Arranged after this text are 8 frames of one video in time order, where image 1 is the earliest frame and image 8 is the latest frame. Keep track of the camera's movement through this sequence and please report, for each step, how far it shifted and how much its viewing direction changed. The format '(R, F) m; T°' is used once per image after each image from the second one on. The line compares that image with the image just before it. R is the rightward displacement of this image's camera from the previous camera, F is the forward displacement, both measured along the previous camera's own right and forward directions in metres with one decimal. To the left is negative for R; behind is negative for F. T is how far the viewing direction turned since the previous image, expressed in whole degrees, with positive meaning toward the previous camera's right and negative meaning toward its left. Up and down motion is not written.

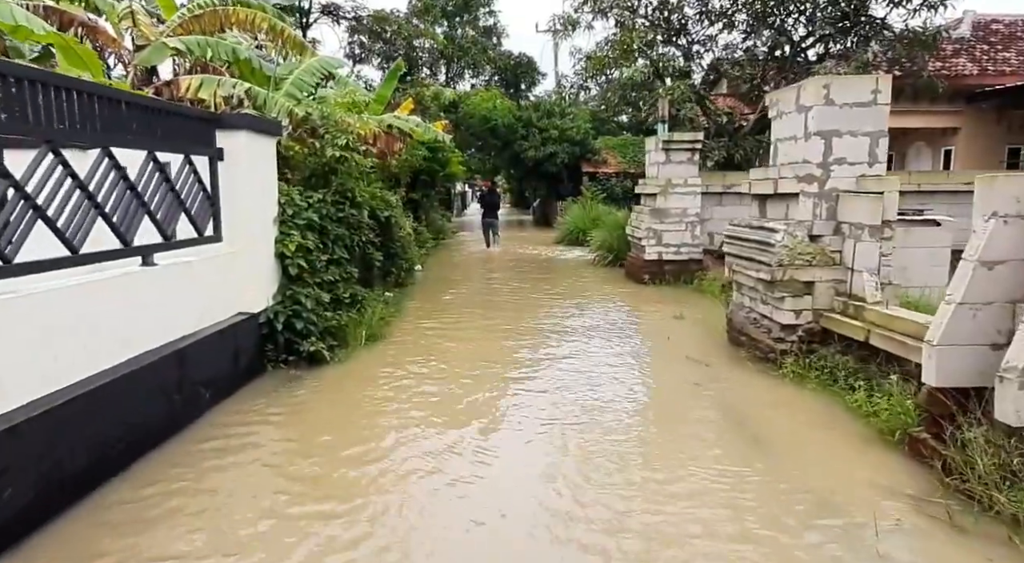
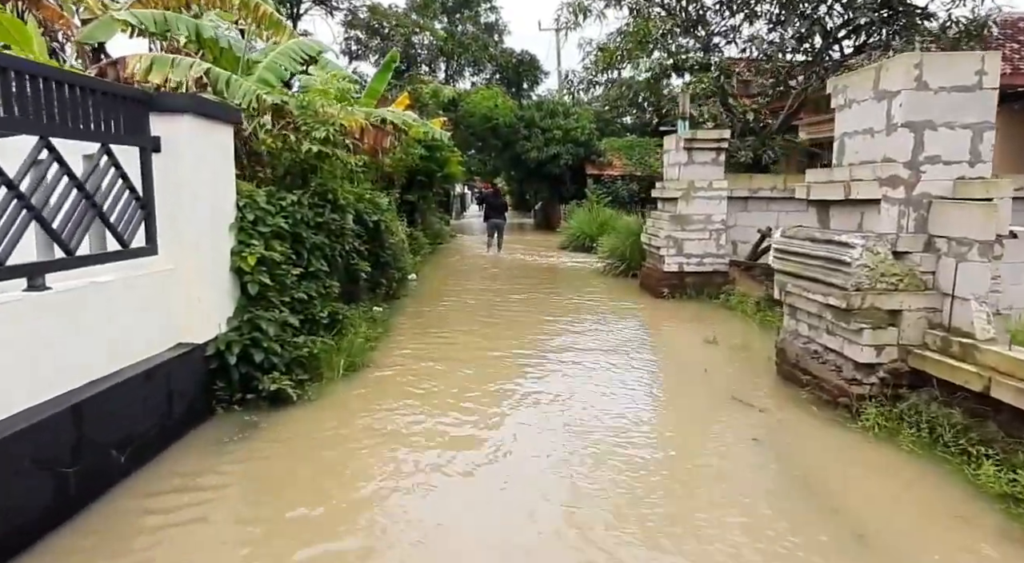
(-0.1, +1.1) m; 0°
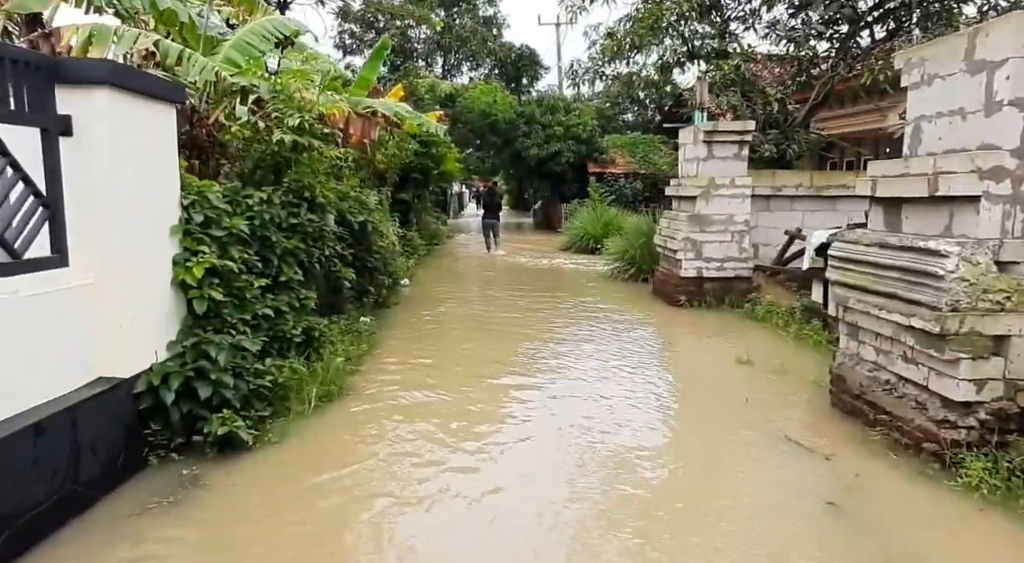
(0.0, +0.9) m; 0°
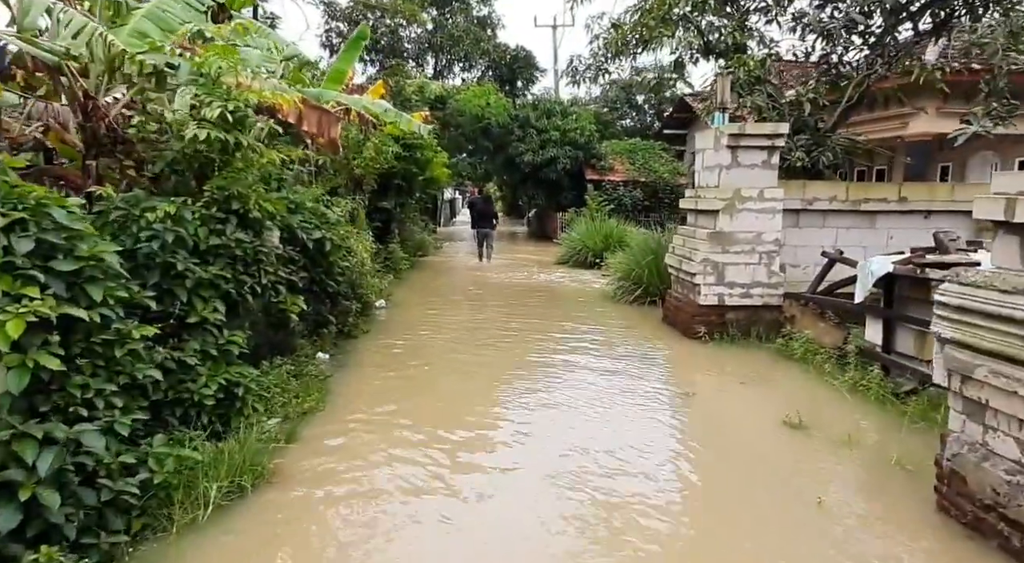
(0.0, +1.3) m; +1°
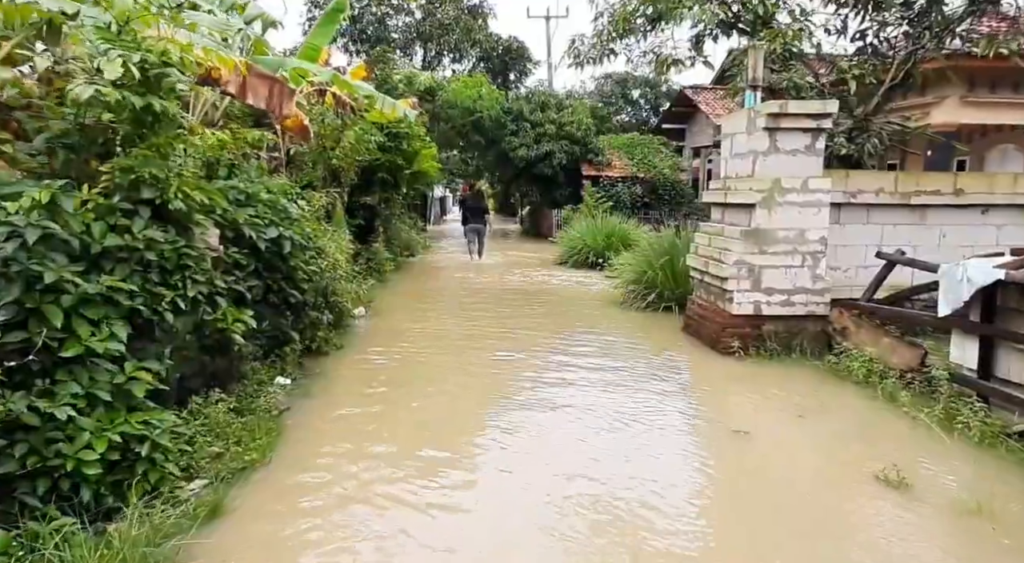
(-0.1, +1.2) m; +1°
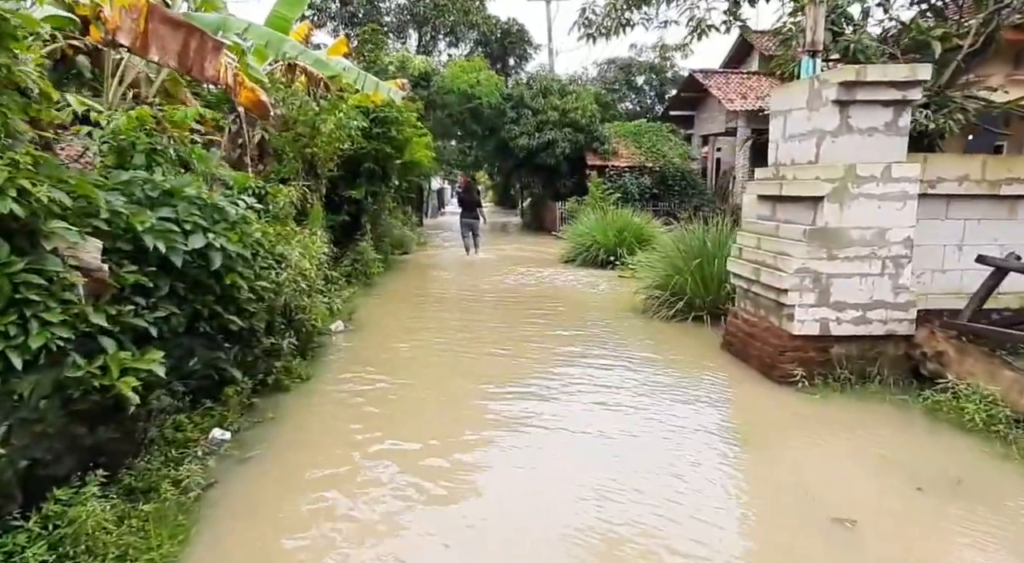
(0.0, +1.3) m; 0°
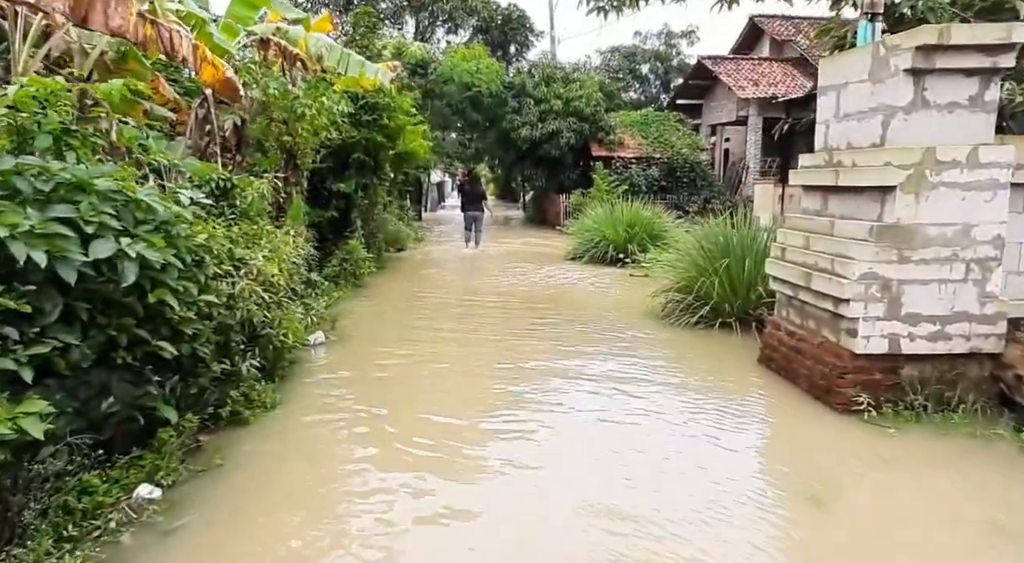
(0.0, +0.9) m; 0°
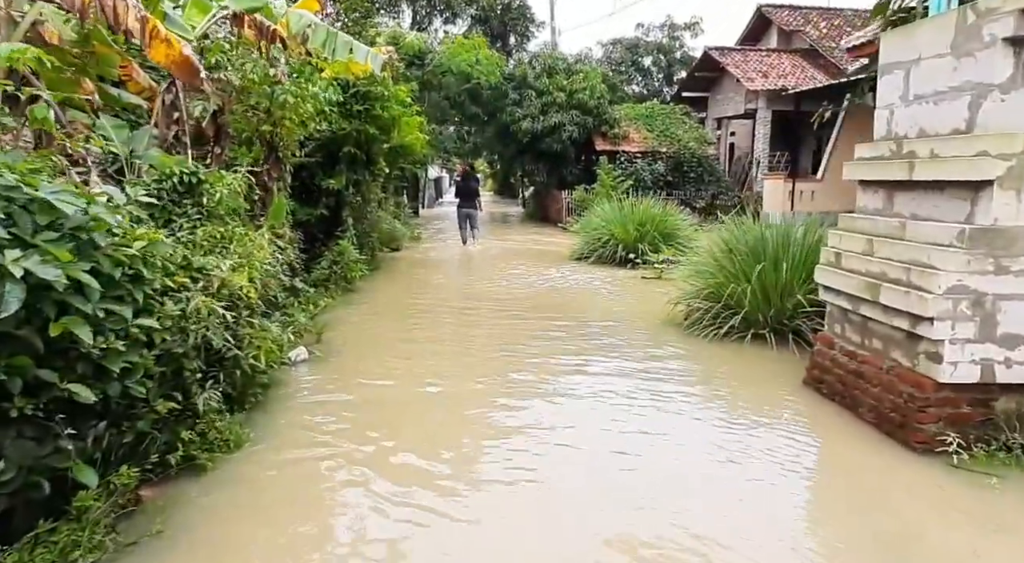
(-0.1, +0.8) m; 0°
